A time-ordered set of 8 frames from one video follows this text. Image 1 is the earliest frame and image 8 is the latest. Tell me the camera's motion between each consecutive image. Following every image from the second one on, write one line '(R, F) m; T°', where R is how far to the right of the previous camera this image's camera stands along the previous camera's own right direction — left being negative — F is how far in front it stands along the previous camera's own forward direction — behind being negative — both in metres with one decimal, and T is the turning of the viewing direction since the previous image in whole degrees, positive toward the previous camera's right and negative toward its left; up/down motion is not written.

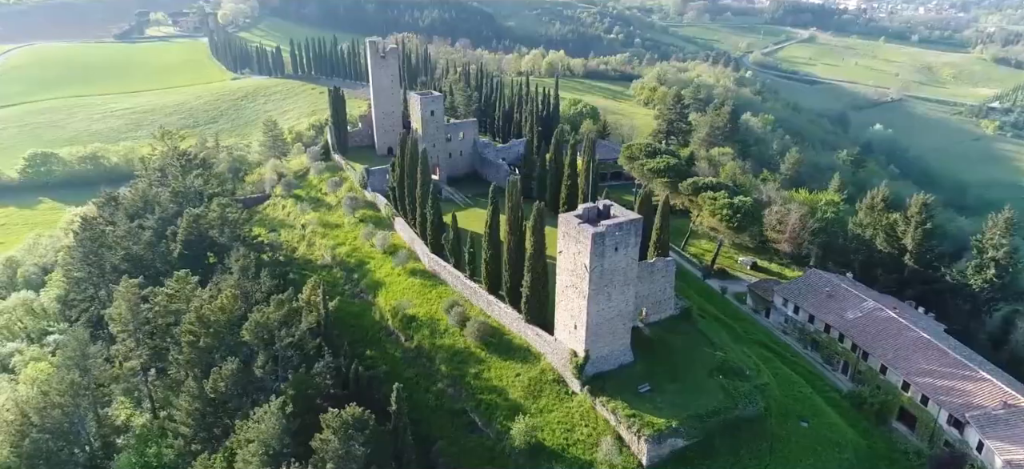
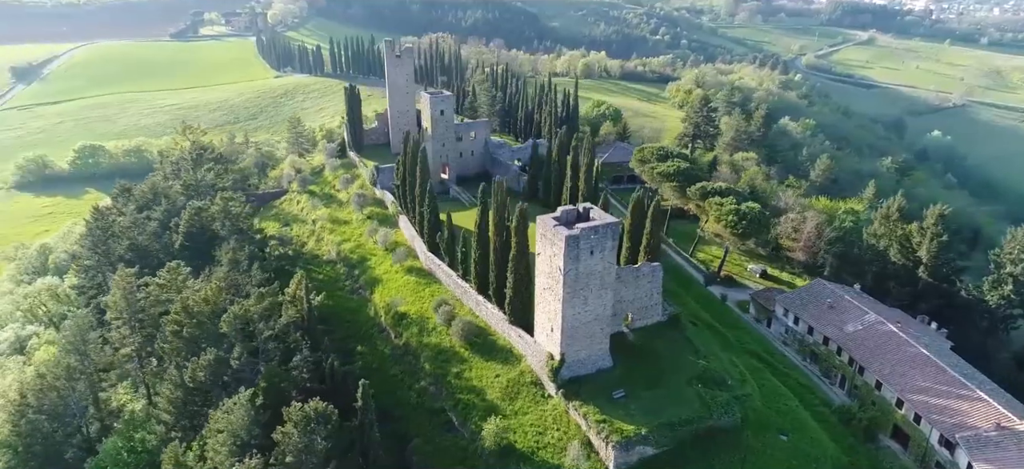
(+2.1, +0.2) m; -3°
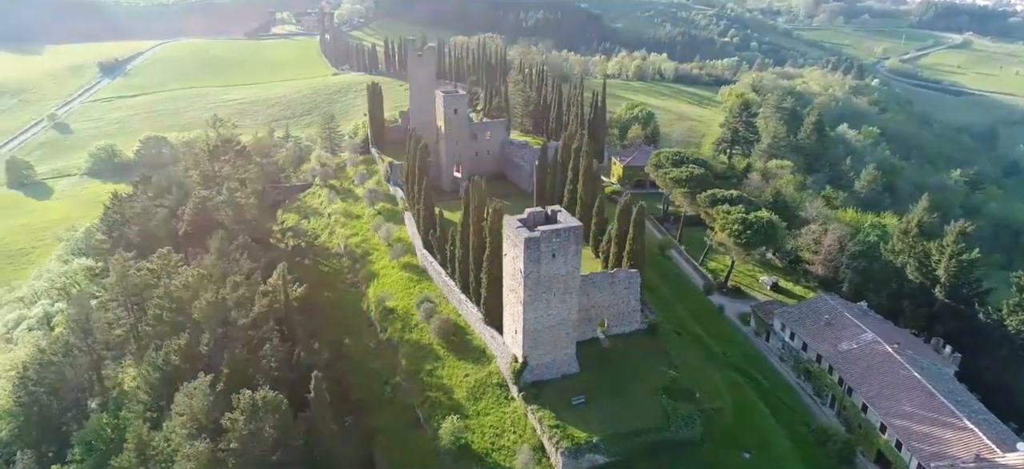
(+3.0, +0.3) m; -4°
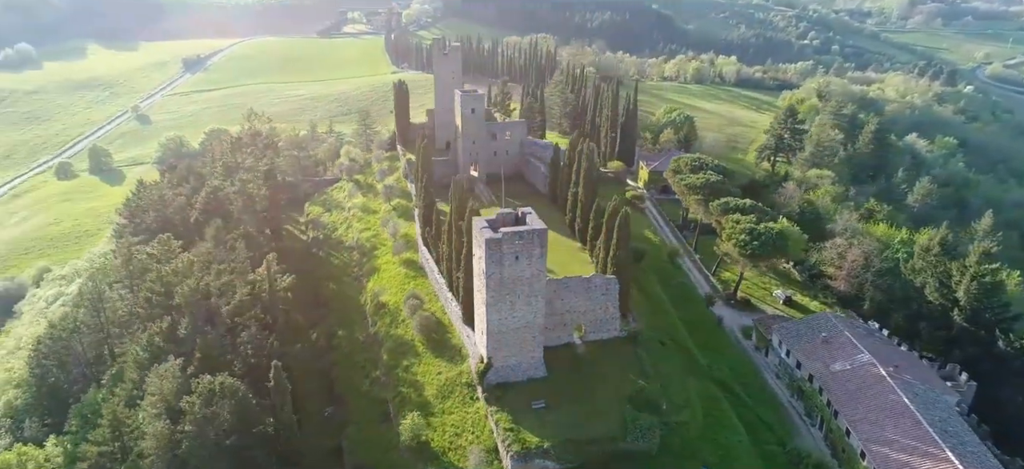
(+3.0, +0.3) m; -5°
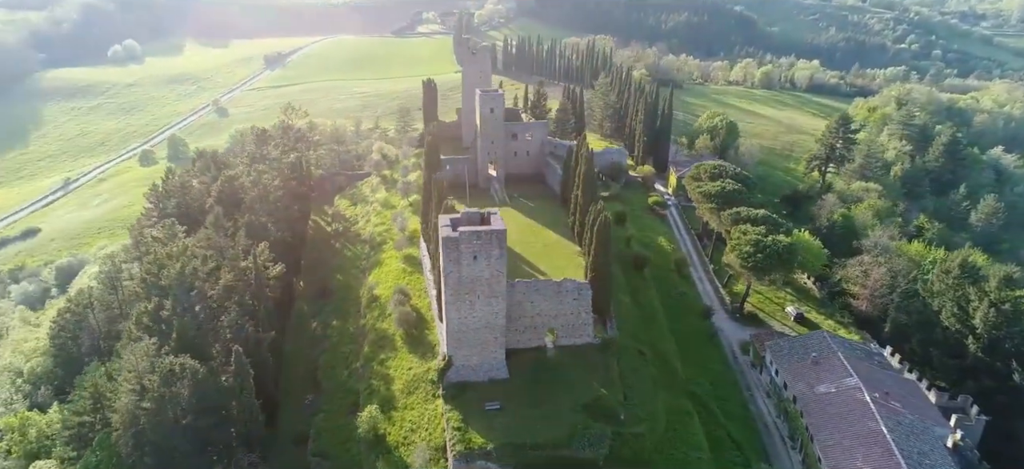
(+3.3, +0.2) m; -5°
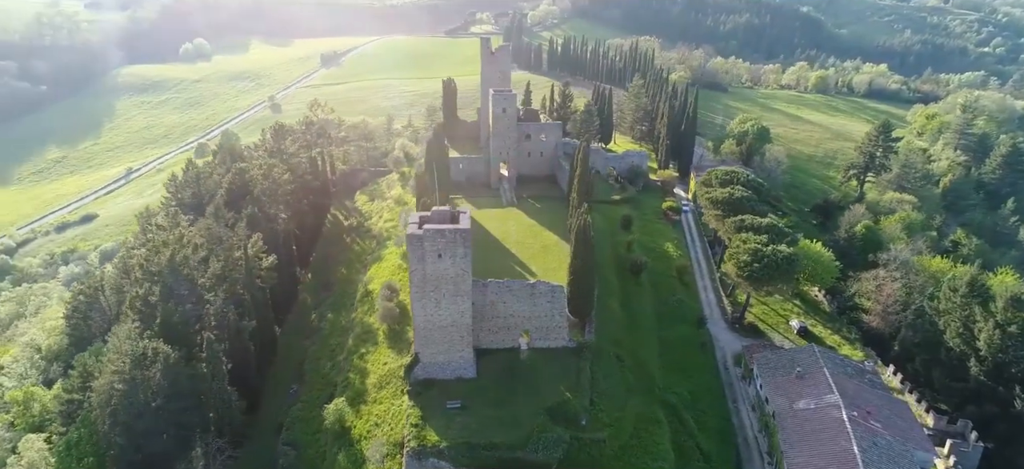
(+2.7, 0.0) m; -4°
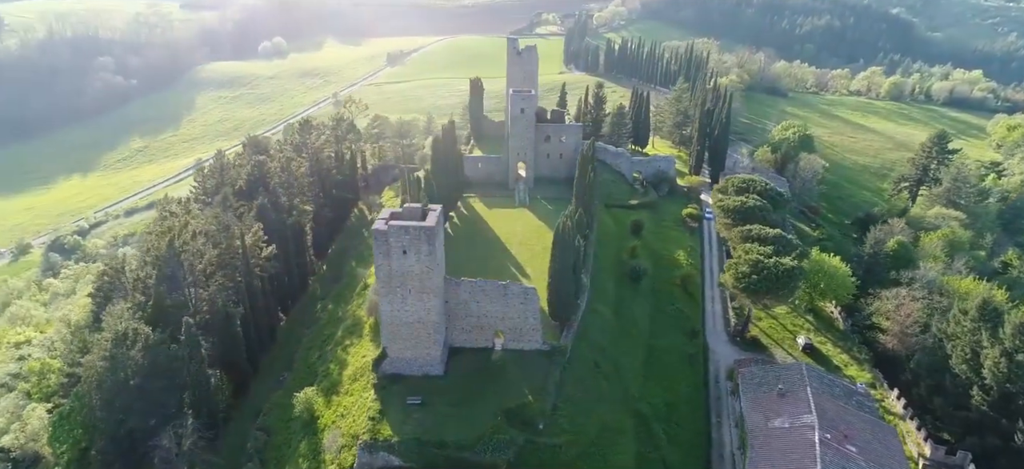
(+3.1, 0.0) m; -5°
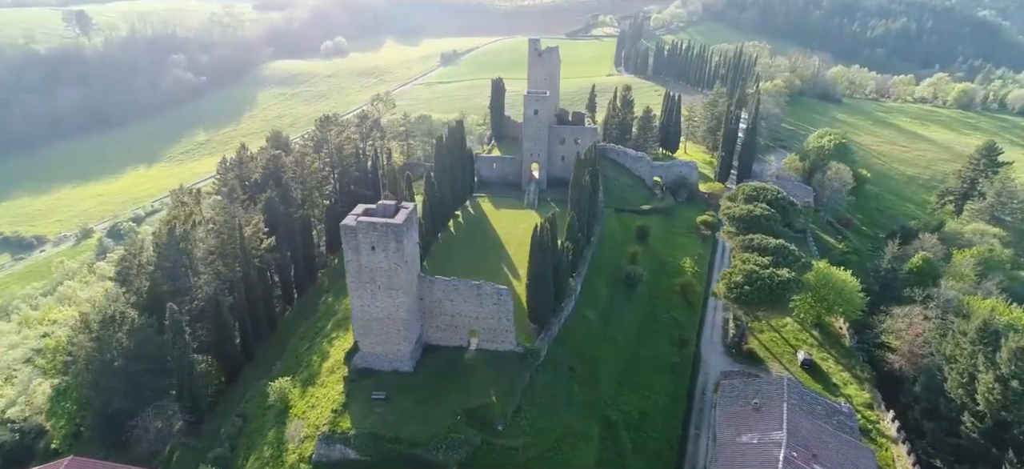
(+2.8, -0.1) m; -4°
